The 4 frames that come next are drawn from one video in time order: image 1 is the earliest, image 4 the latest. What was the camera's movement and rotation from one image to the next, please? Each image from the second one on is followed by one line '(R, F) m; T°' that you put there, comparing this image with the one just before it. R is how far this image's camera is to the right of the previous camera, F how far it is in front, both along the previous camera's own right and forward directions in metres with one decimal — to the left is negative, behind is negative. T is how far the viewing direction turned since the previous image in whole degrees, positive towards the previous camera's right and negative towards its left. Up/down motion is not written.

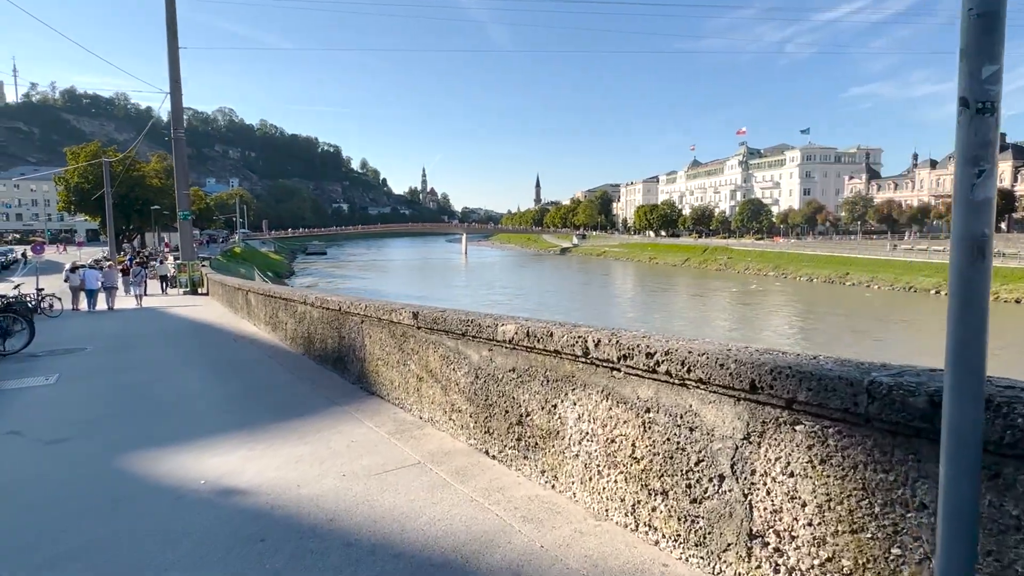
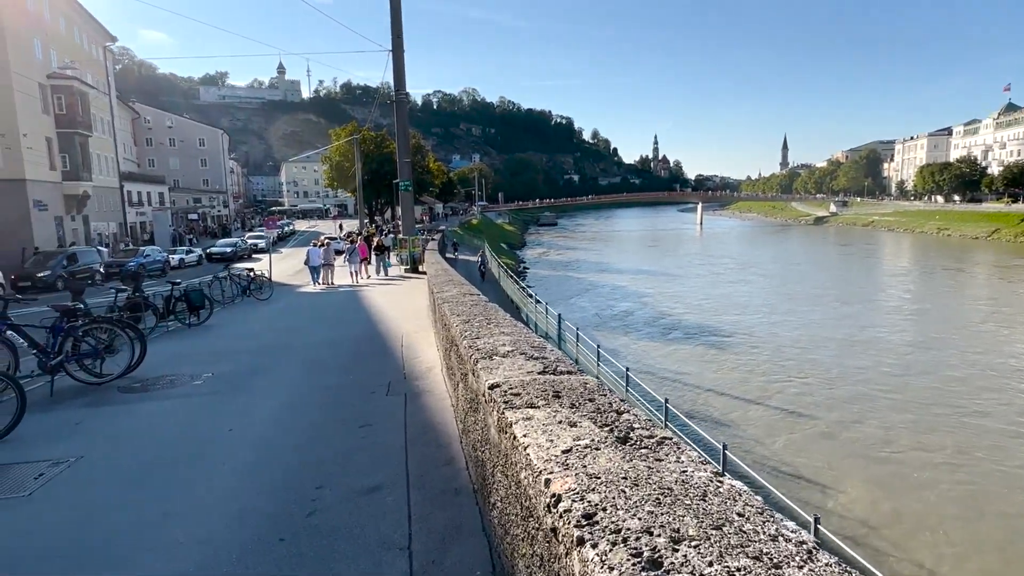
(-1.3, +4.6) m; -21°
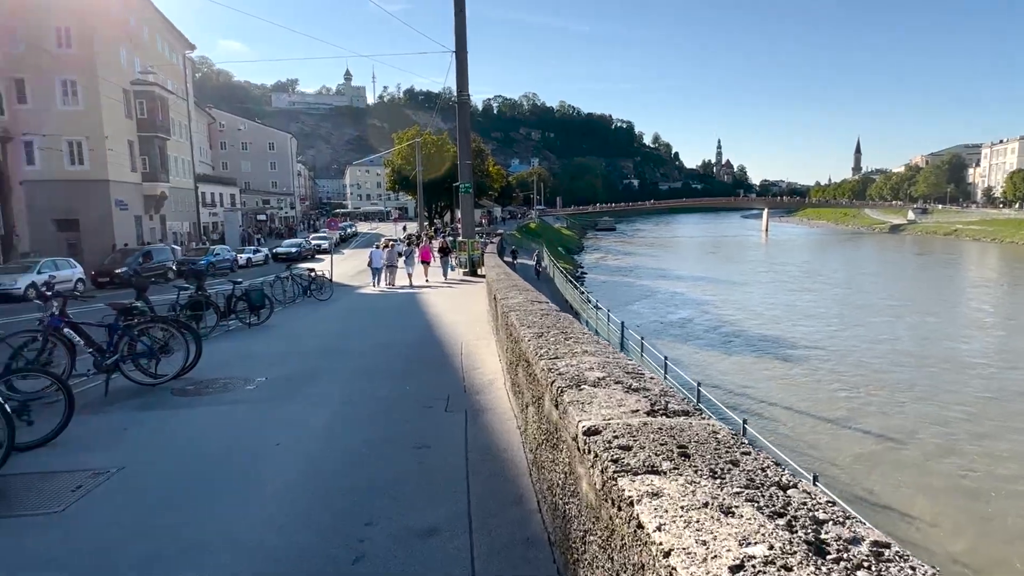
(-0.1, +0.5) m; -5°
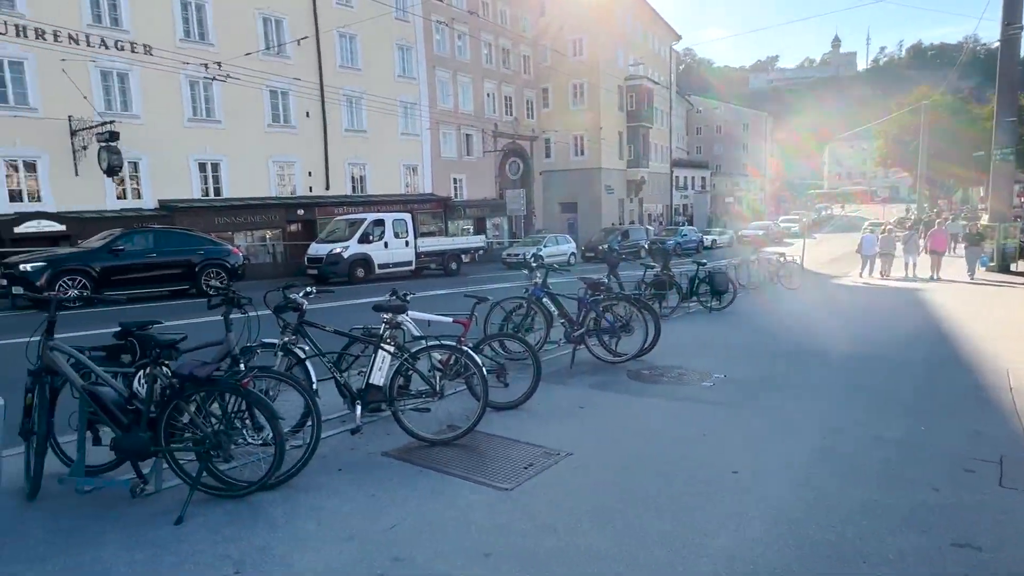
(-0.4, +0.9) m; -41°
